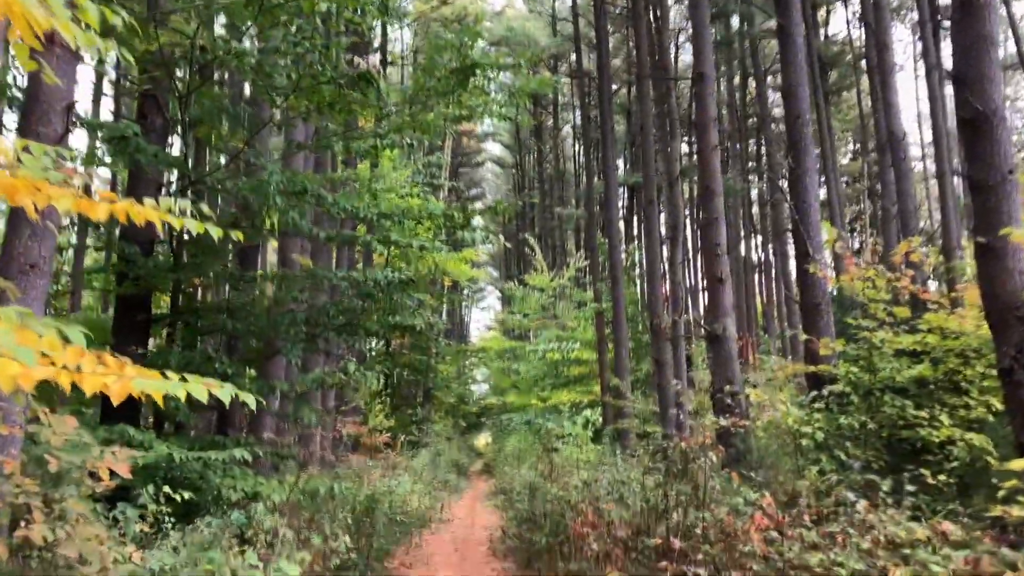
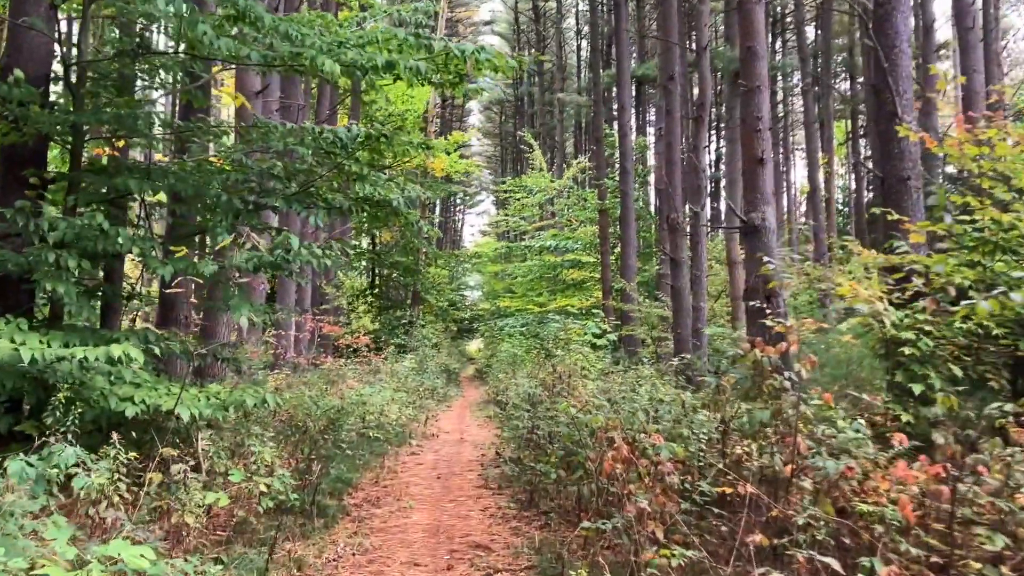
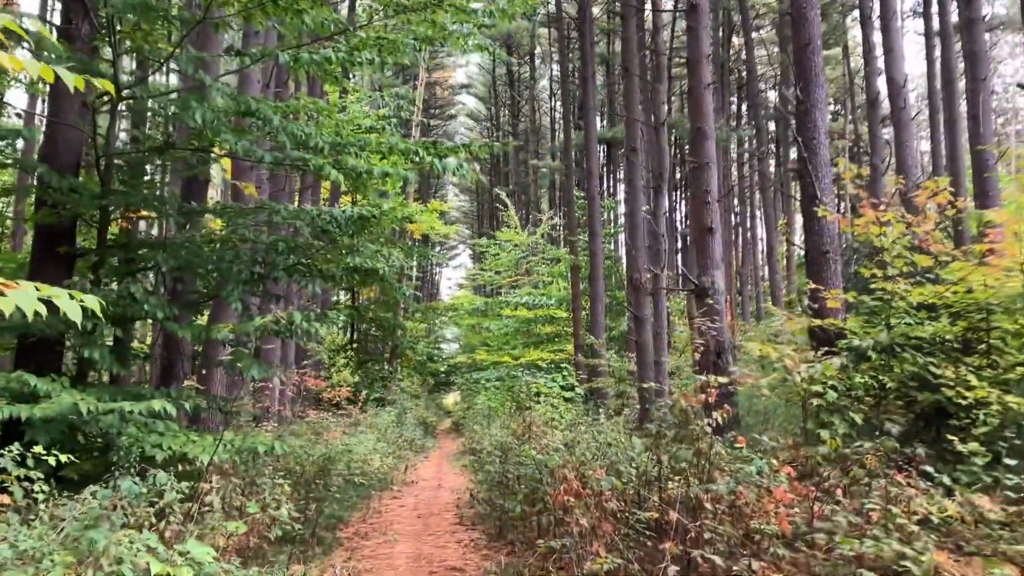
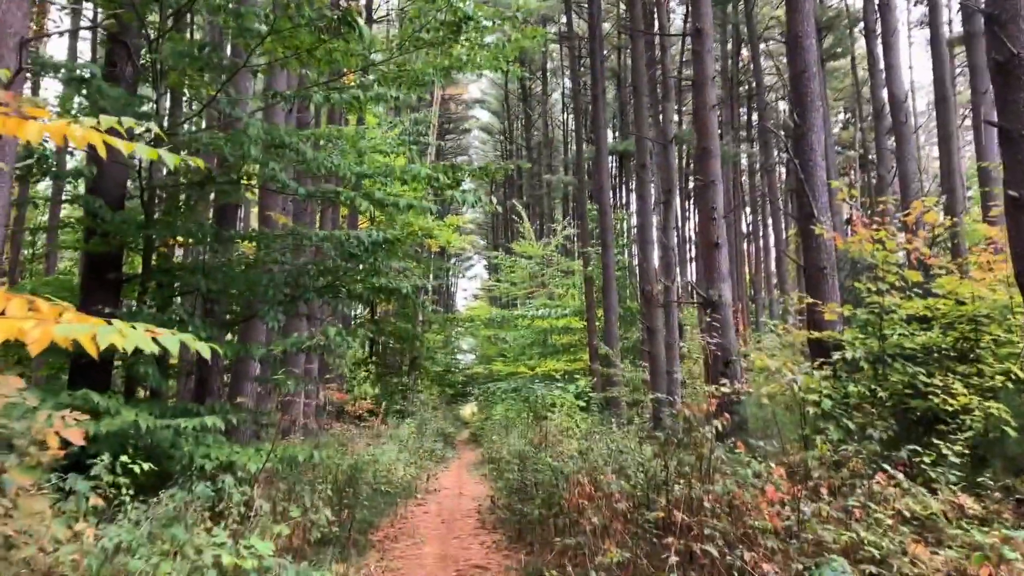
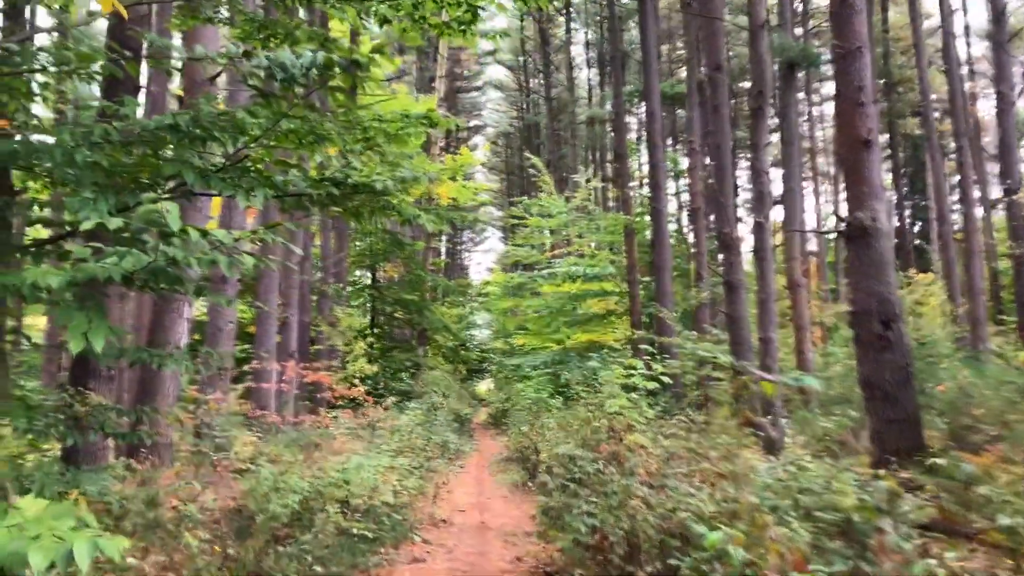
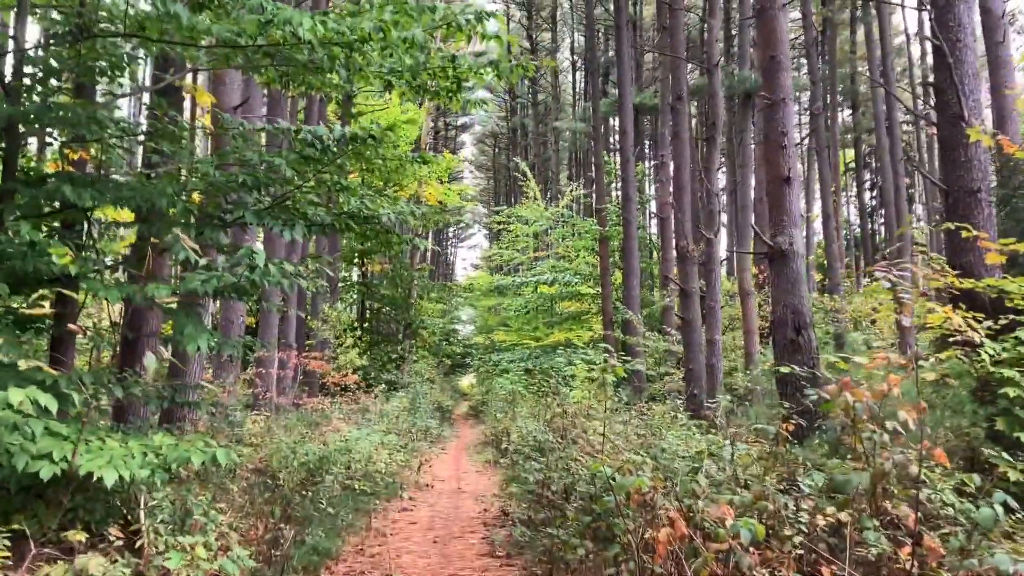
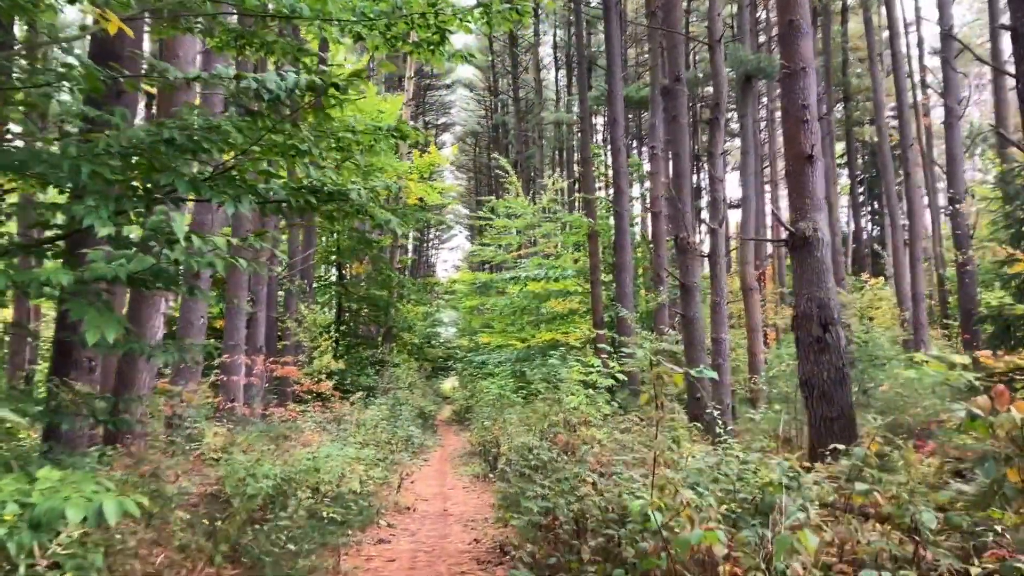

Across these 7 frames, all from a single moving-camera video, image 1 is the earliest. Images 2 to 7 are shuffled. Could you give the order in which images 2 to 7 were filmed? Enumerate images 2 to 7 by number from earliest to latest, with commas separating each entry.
4, 3, 2, 6, 7, 5
